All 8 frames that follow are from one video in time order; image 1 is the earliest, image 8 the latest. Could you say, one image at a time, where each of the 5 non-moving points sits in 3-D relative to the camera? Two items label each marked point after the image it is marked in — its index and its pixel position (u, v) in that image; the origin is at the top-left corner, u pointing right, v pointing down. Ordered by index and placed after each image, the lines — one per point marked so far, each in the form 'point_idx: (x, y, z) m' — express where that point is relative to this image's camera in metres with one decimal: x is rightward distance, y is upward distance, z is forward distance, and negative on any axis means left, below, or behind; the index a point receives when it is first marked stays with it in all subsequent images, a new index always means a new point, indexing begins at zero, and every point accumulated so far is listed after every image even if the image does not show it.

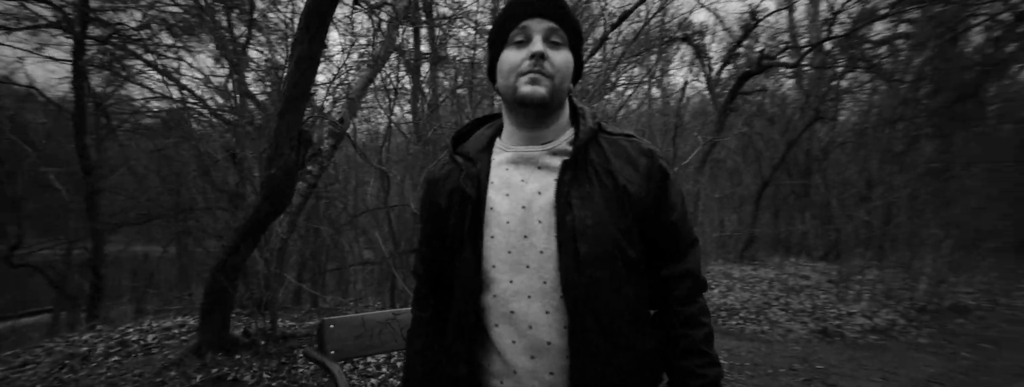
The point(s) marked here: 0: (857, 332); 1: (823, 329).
0: (+6.0, -2.4, +7.9) m
1: (+5.6, -2.4, +8.1) m
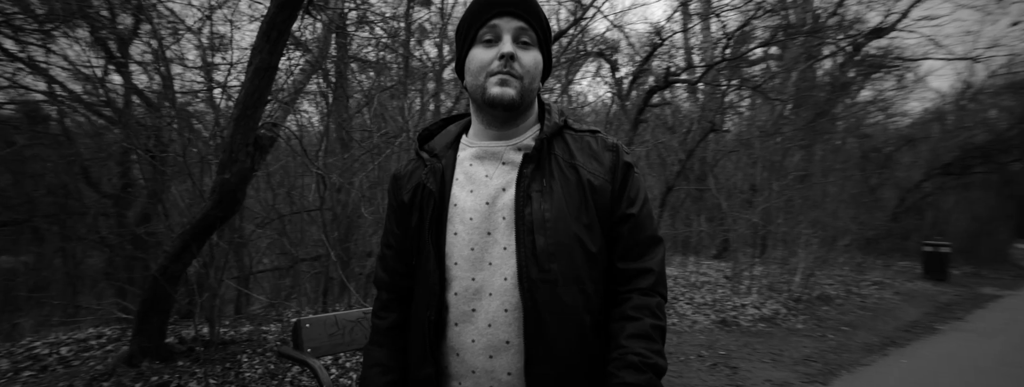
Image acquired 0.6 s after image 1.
0: (+4.7, -2.5, +8.9) m
1: (+4.2, -2.5, +9.0) m
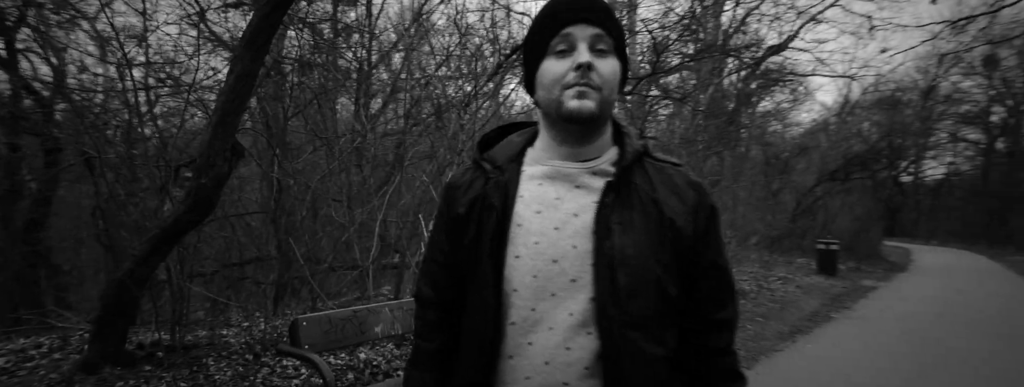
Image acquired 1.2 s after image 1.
0: (+3.6, -2.5, +9.5) m
1: (+3.1, -2.5, +9.6) m
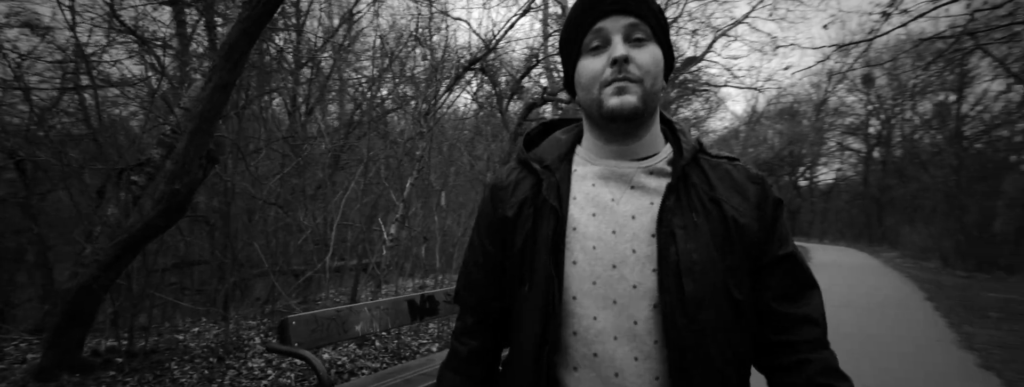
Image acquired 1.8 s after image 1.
0: (+2.3, -2.6, +10.1) m
1: (+1.8, -2.6, +10.0) m
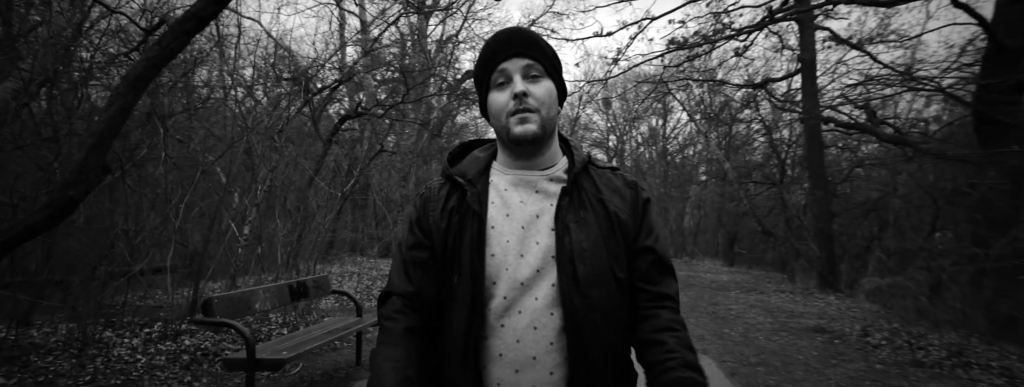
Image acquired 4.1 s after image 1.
0: (-2.4, -2.7, +10.9) m
1: (-2.8, -2.7, +10.6) m
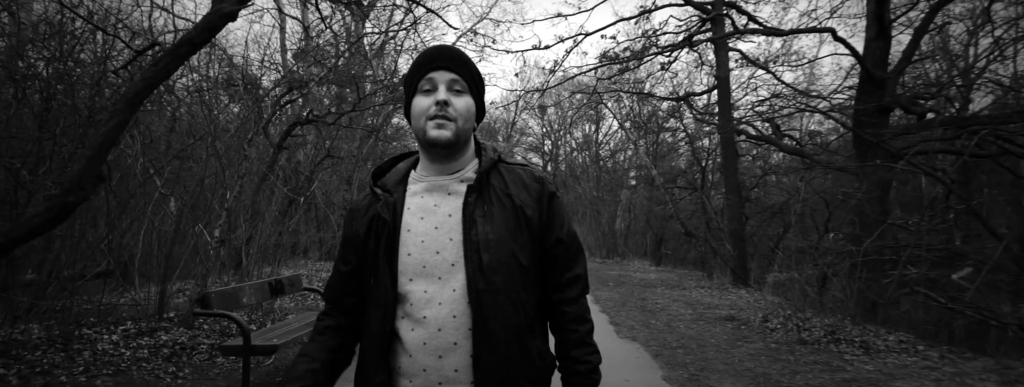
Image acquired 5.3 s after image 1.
0: (-3.8, -2.8, +10.8) m
1: (-4.2, -2.8, +10.4) m
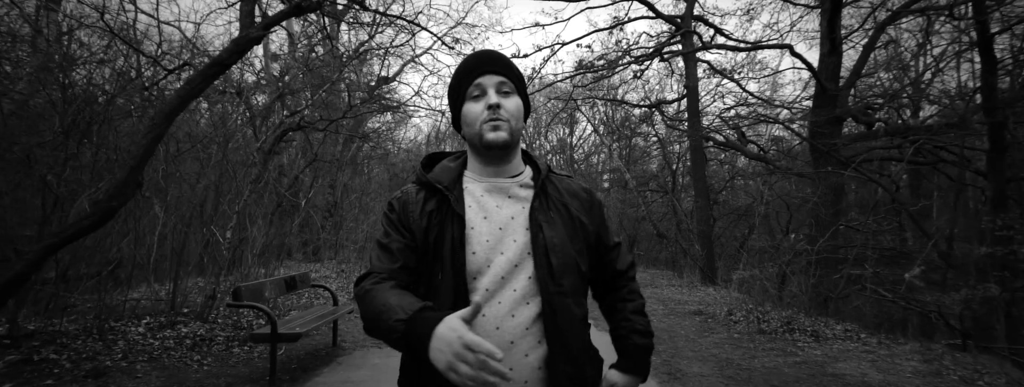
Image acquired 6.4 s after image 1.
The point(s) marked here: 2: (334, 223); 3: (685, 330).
0: (-4.3, -2.8, +10.8) m
1: (-4.7, -2.8, +10.5) m
2: (-3.9, -0.6, +10.0) m
3: (+2.2, -1.8, +5.8) m
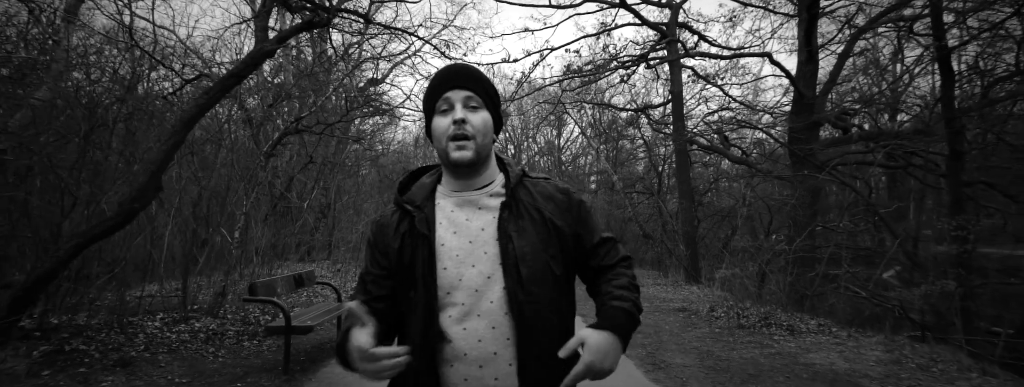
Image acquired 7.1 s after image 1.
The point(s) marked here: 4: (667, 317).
0: (-4.6, -2.8, +10.9) m
1: (-4.9, -2.8, +10.5) m
2: (-4.2, -0.7, +10.0) m
3: (+2.1, -1.8, +6.1) m
4: (+2.6, -2.1, +7.5) m
